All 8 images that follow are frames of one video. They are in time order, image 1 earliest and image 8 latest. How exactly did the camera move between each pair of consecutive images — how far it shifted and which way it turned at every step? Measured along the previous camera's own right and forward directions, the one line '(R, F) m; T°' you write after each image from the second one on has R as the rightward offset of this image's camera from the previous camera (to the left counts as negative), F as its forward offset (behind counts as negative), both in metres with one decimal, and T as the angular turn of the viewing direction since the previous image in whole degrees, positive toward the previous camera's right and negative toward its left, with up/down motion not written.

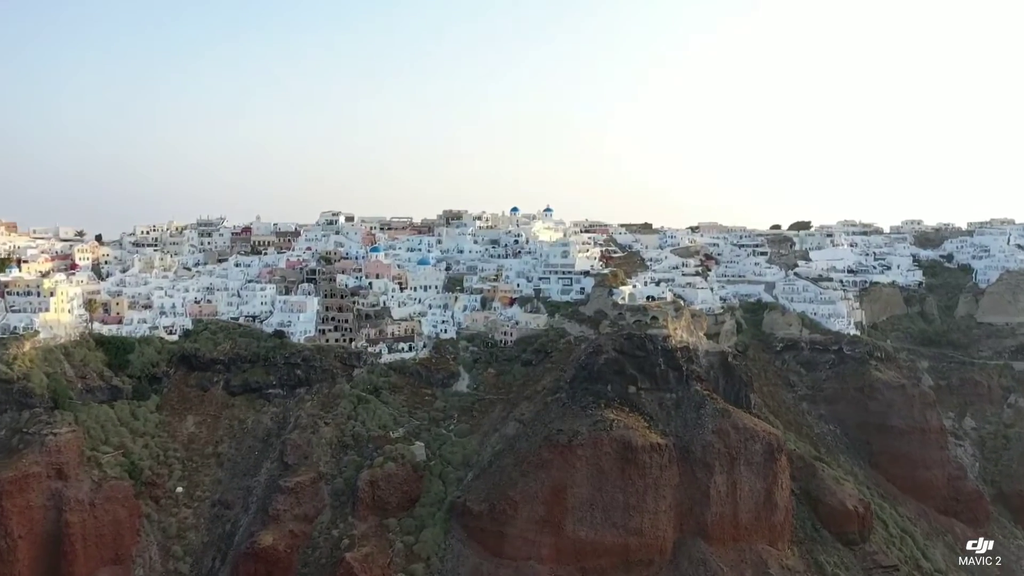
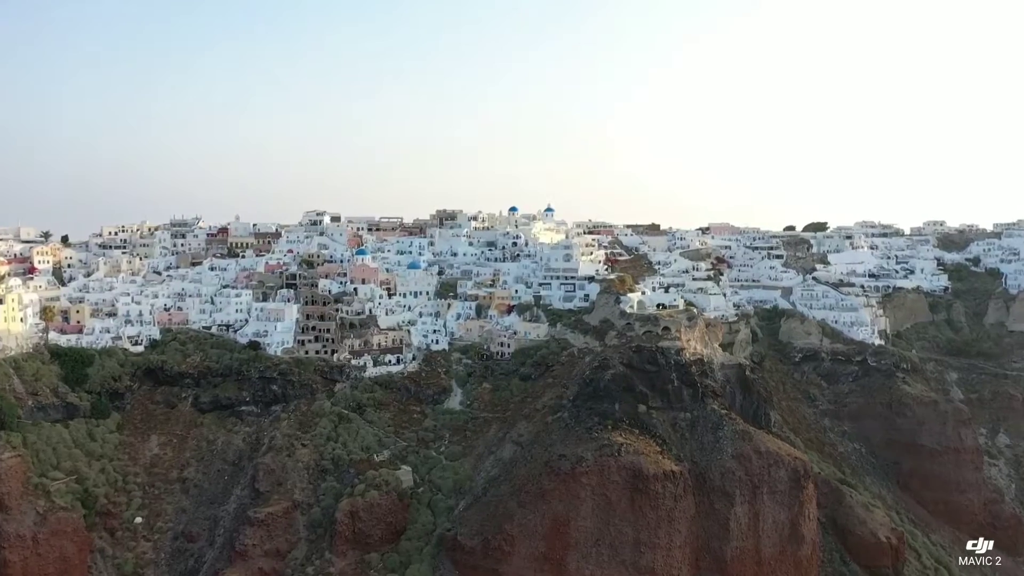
(+0.2, +4.3) m; 0°
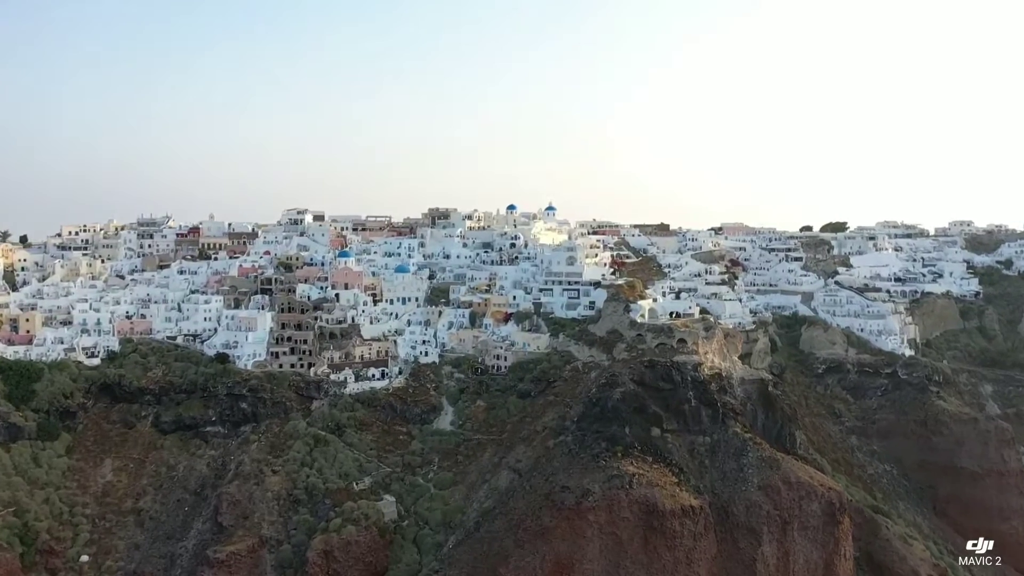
(+0.2, +4.5) m; 0°
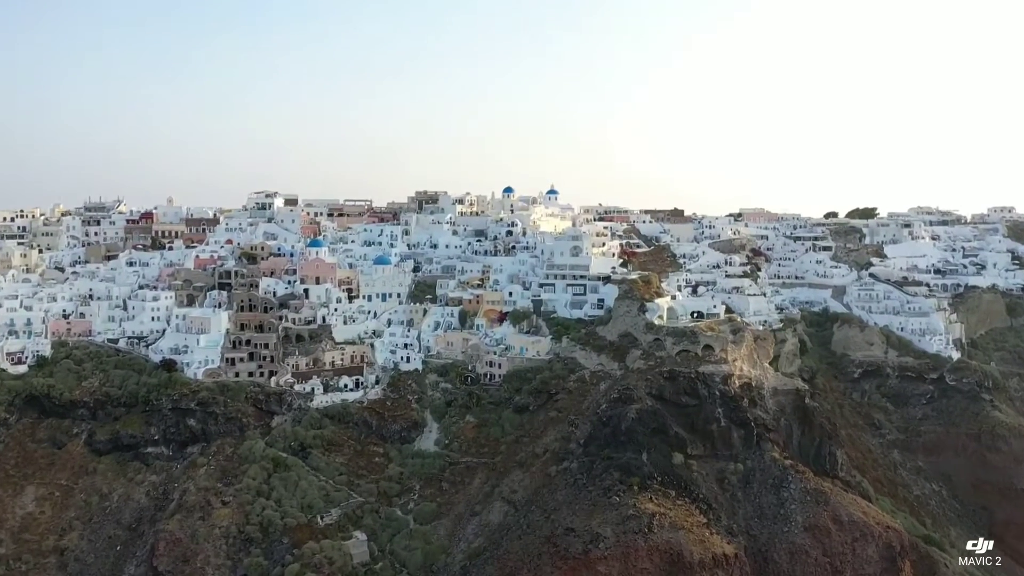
(+0.2, +5.8) m; 0°
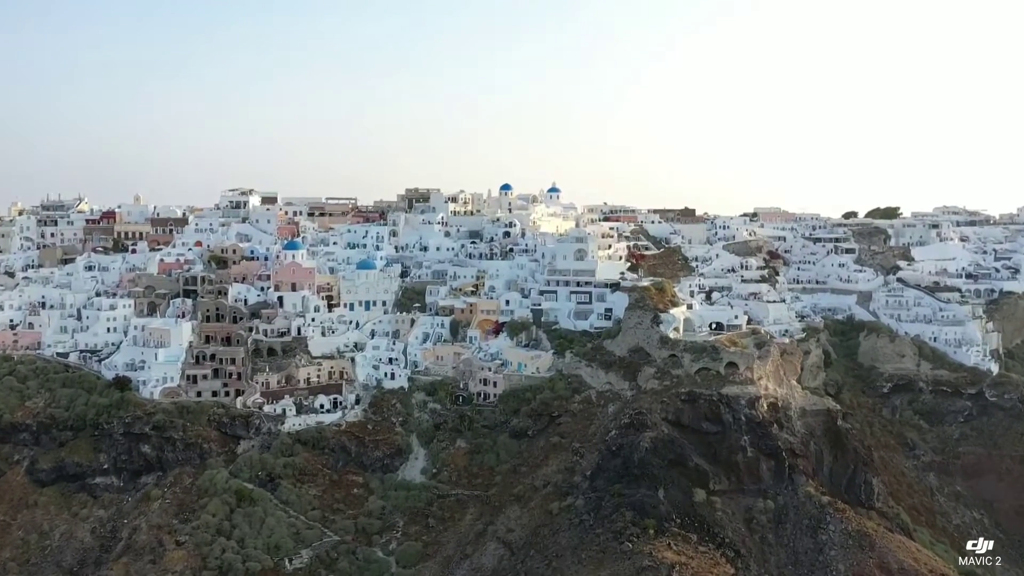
(+0.1, +3.8) m; 0°
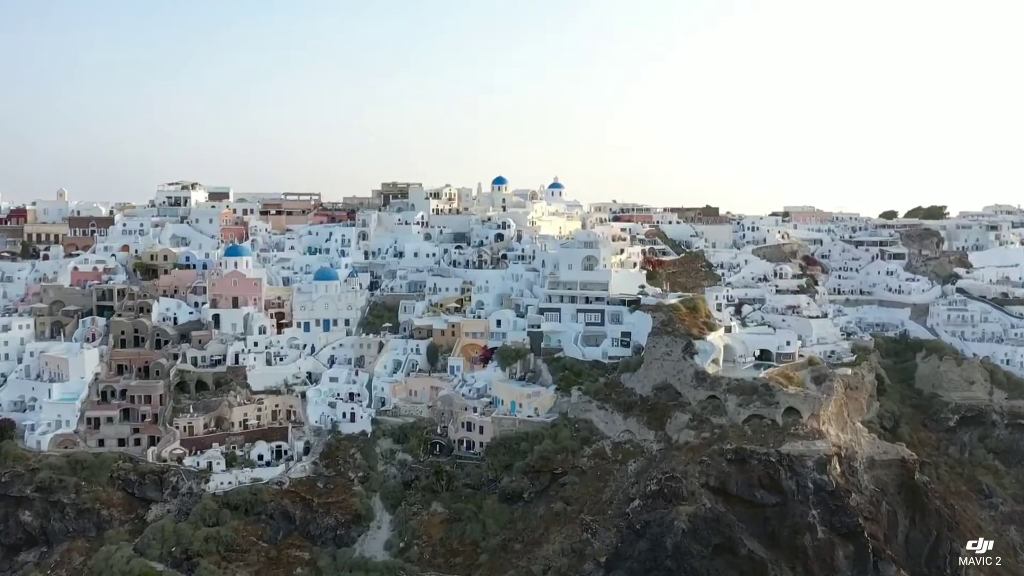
(+0.2, +6.7) m; 0°
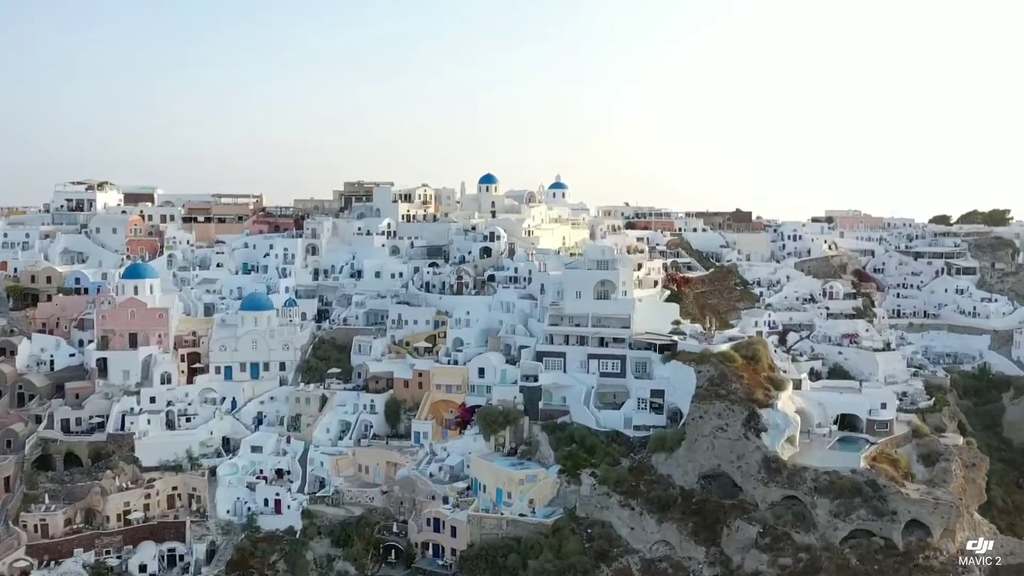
(+0.3, +7.1) m; 0°
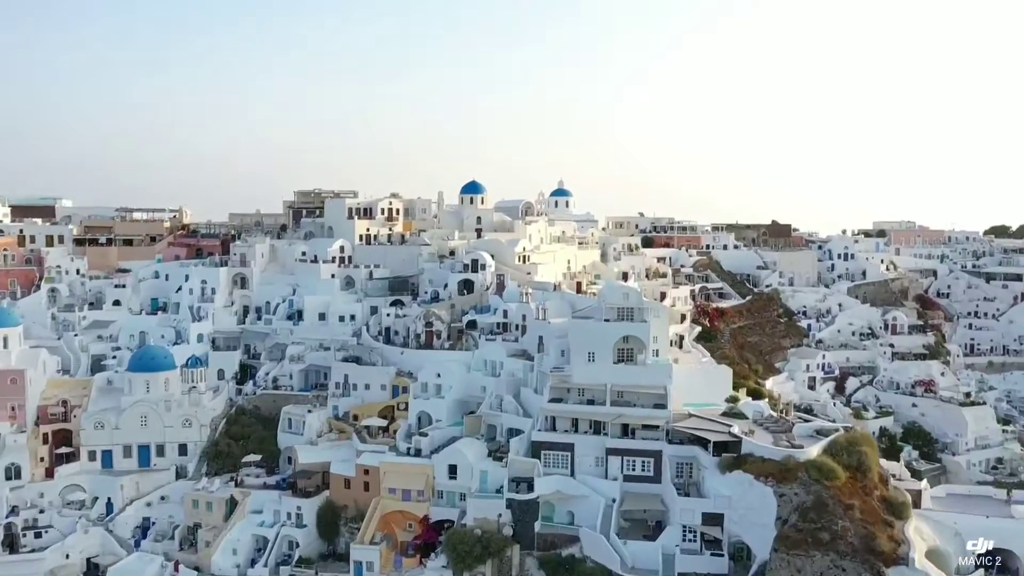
(+0.2, +6.0) m; 0°
